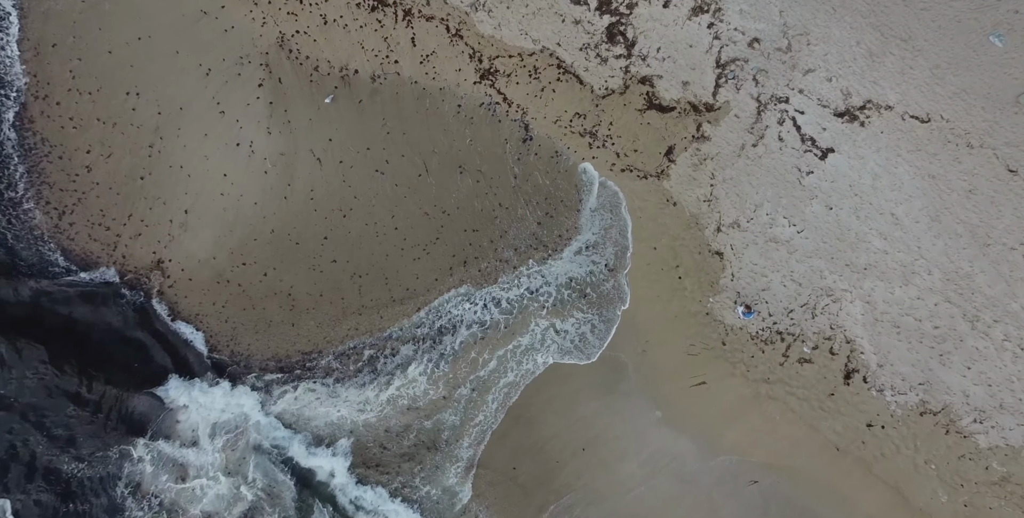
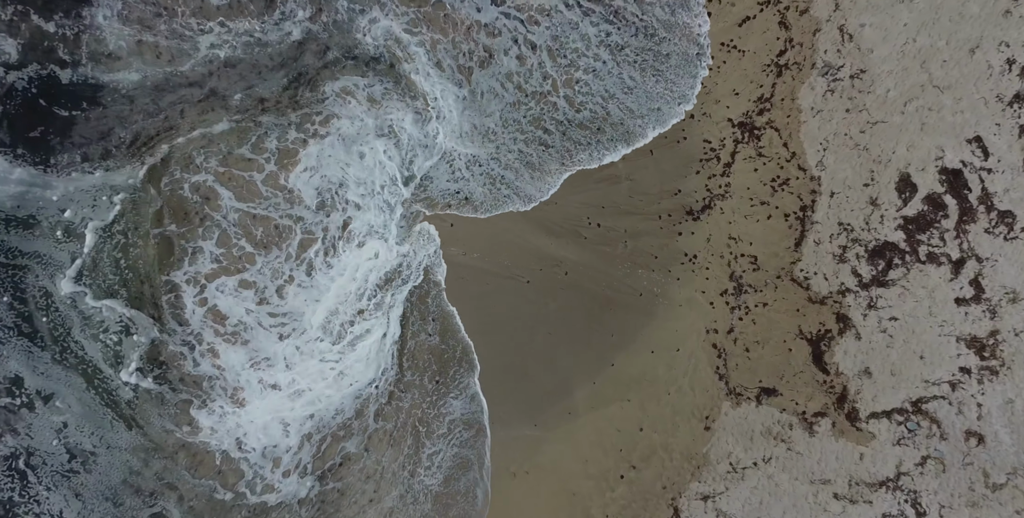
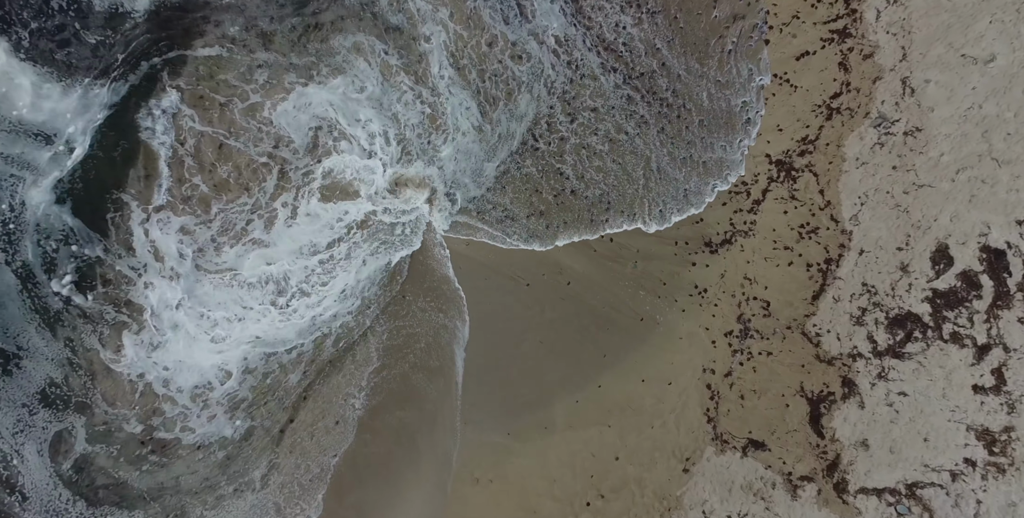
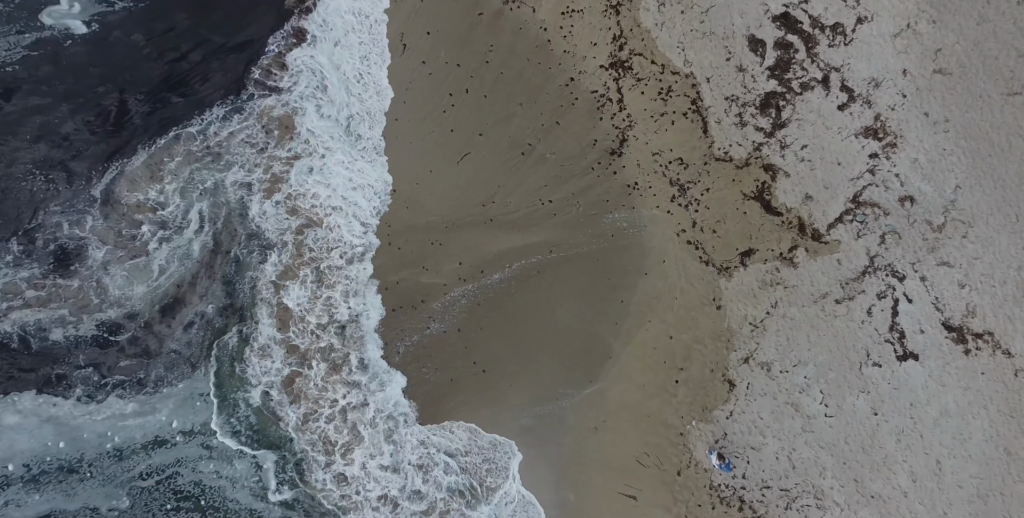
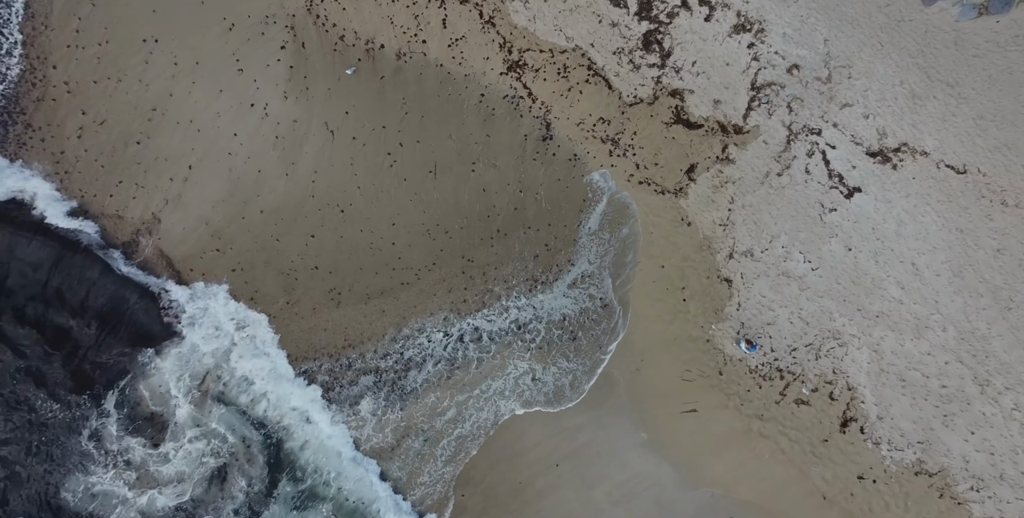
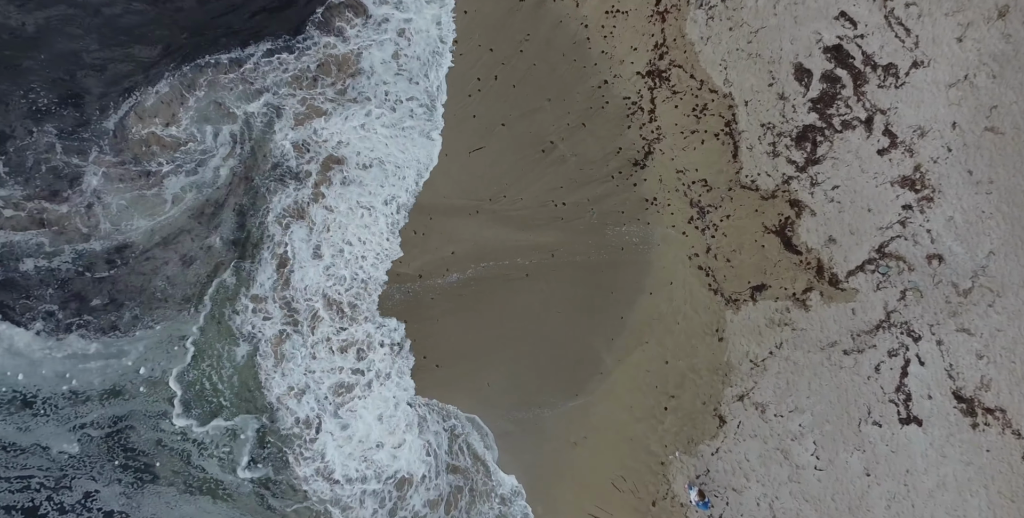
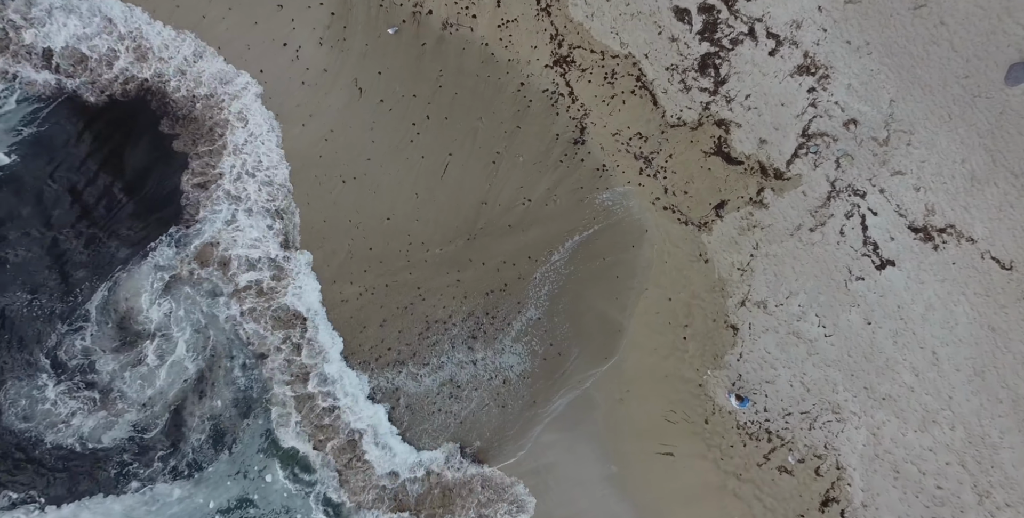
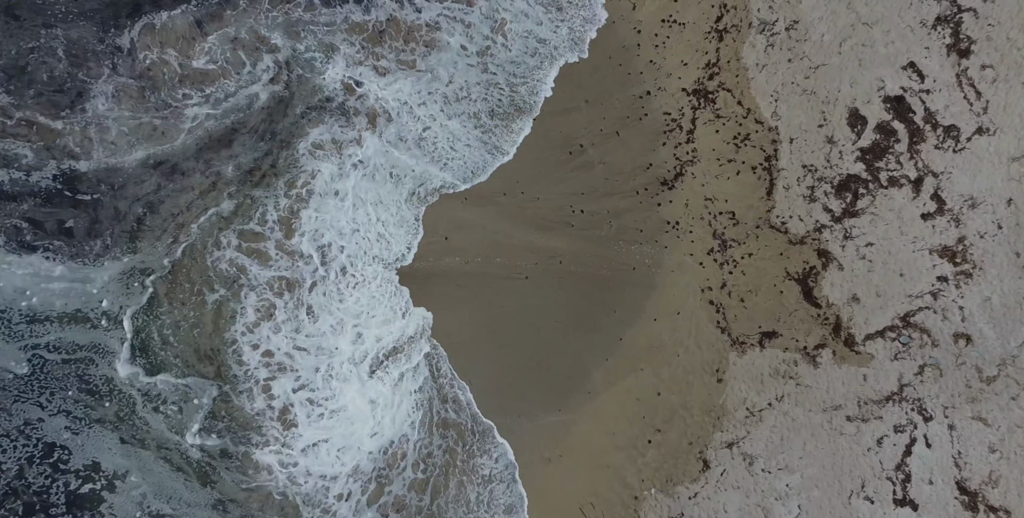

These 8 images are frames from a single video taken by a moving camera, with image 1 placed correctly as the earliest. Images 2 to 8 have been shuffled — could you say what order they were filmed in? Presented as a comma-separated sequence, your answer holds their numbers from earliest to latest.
5, 7, 4, 6, 8, 2, 3
